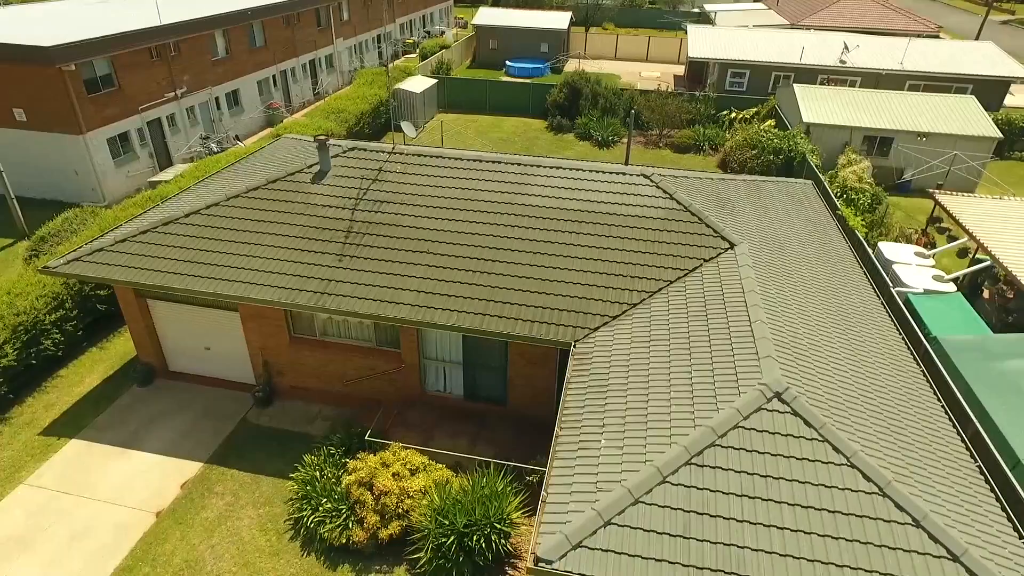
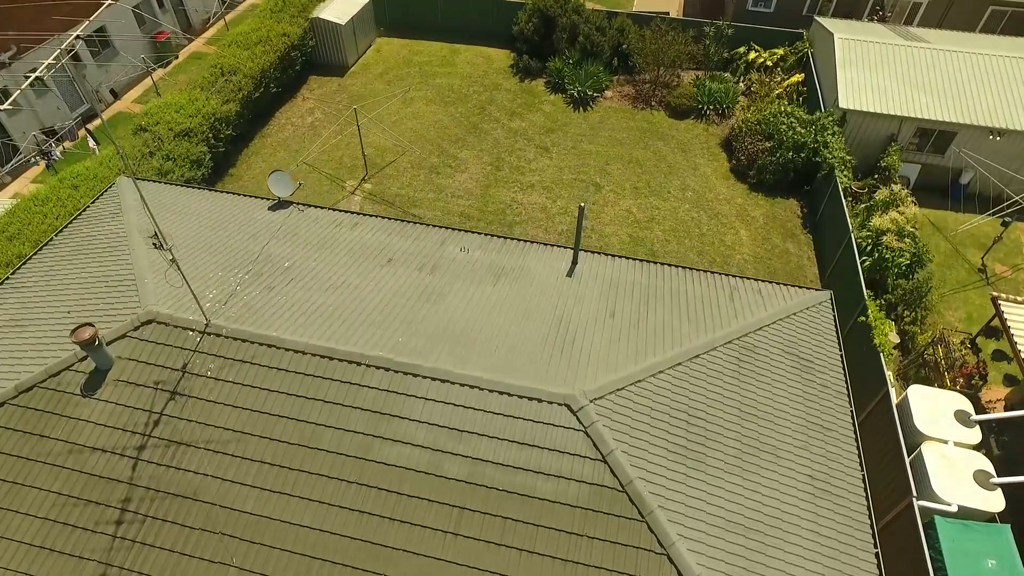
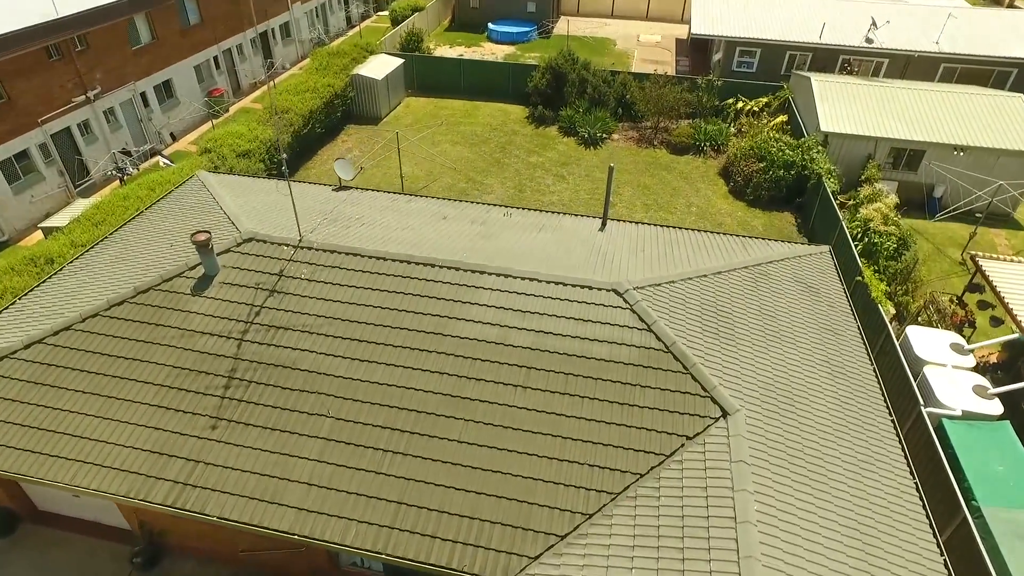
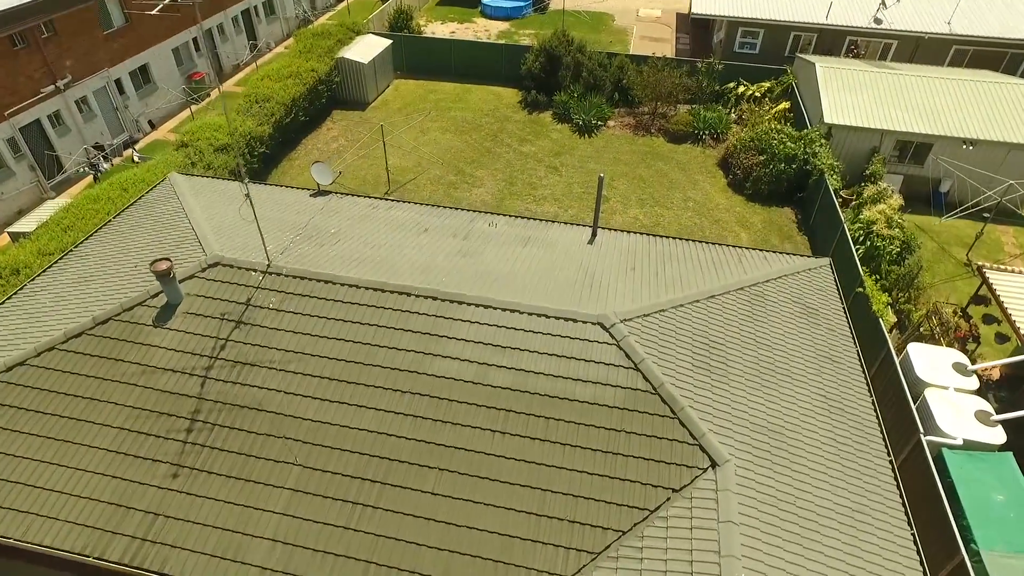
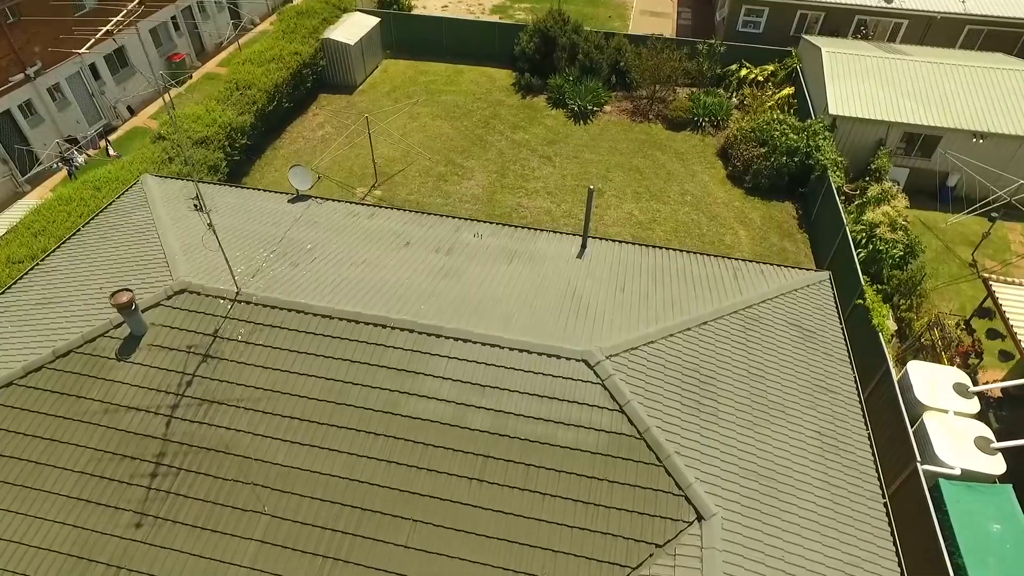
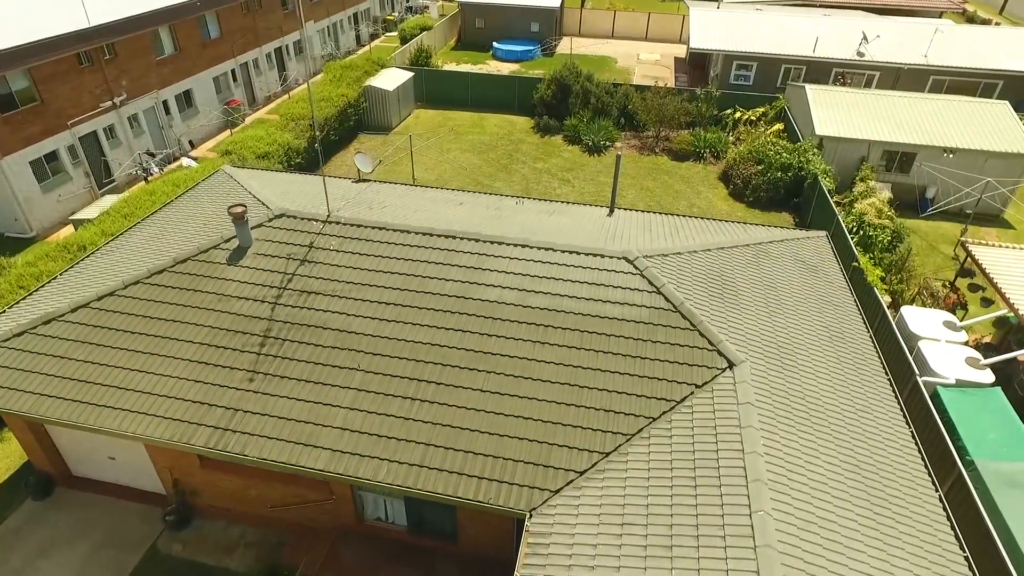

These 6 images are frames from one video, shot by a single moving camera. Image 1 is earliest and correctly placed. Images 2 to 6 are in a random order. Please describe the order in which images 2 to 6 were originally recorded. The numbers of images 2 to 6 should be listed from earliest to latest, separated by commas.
6, 3, 4, 5, 2
